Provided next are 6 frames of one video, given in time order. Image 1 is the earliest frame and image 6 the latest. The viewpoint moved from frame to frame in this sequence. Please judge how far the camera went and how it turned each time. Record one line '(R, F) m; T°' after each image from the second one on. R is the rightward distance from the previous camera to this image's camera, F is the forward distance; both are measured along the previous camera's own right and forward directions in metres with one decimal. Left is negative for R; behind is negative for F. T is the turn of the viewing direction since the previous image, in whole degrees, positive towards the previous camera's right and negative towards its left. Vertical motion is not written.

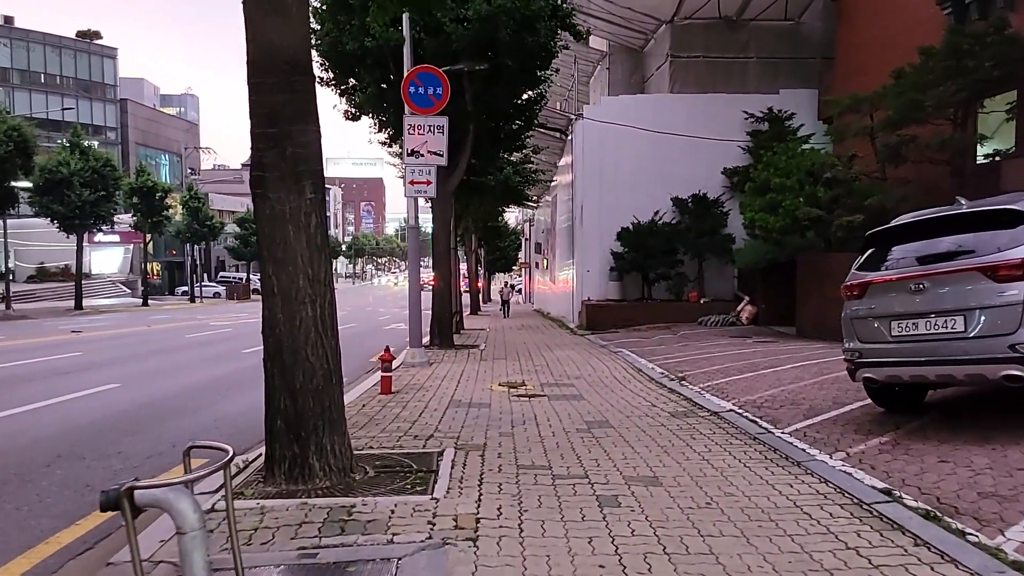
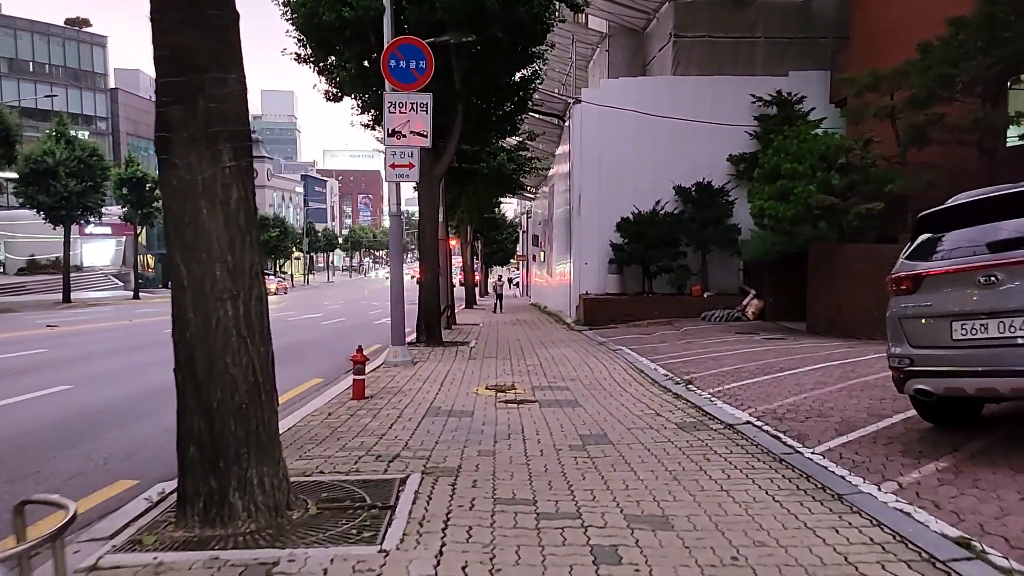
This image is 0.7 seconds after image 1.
(+0.2, +1.1) m; 0°
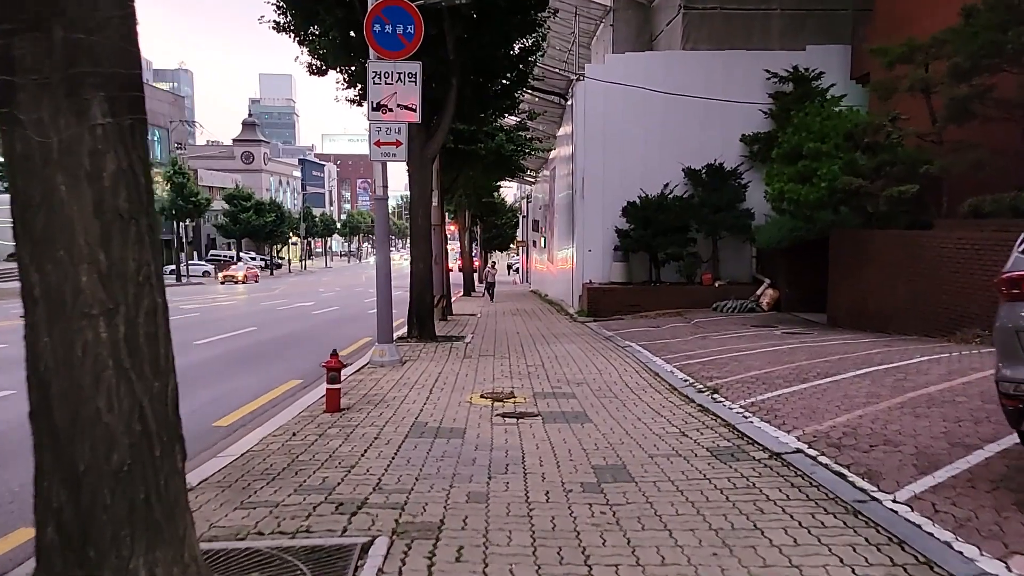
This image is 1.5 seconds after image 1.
(0.0, +1.3) m; 0°
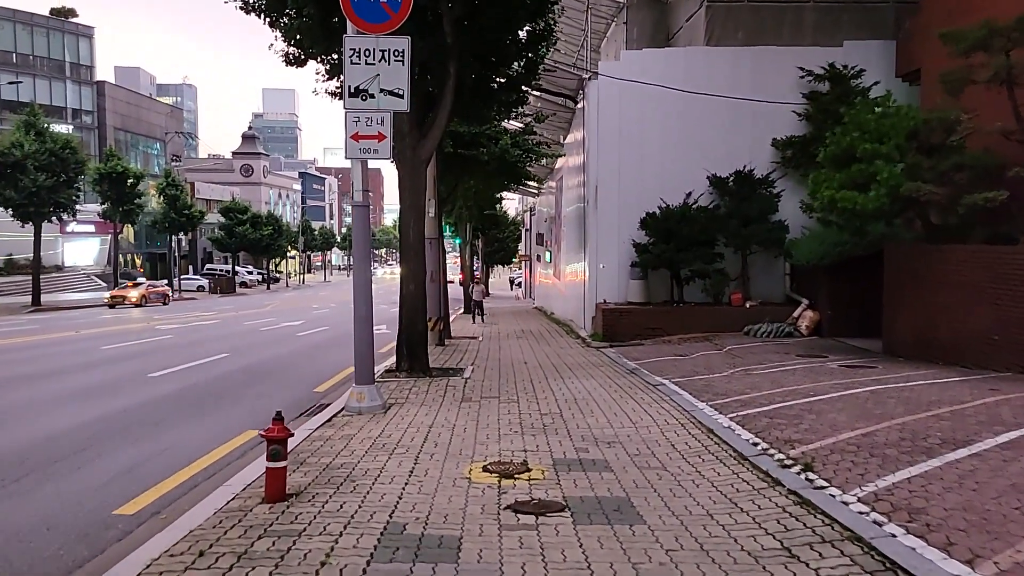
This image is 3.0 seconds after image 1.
(-0.1, +2.3) m; 0°
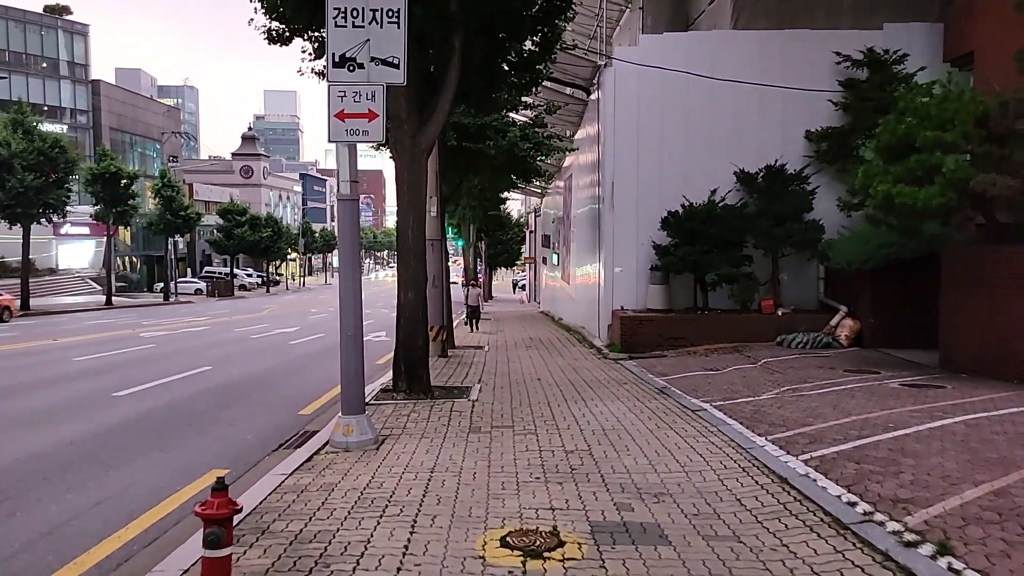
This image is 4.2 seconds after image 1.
(-0.2, +1.6) m; 0°
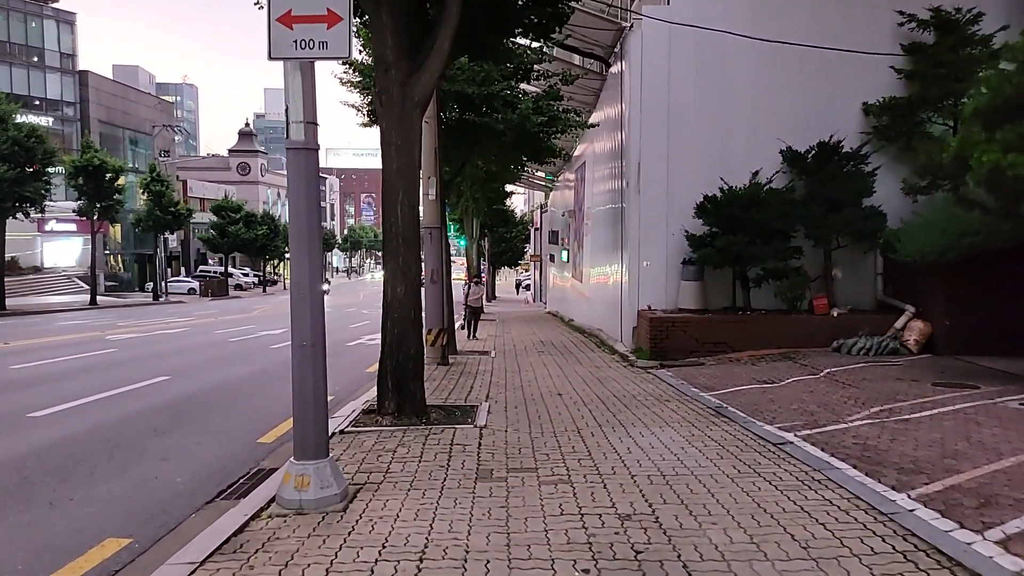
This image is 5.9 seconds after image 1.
(-0.2, +2.4) m; 0°
